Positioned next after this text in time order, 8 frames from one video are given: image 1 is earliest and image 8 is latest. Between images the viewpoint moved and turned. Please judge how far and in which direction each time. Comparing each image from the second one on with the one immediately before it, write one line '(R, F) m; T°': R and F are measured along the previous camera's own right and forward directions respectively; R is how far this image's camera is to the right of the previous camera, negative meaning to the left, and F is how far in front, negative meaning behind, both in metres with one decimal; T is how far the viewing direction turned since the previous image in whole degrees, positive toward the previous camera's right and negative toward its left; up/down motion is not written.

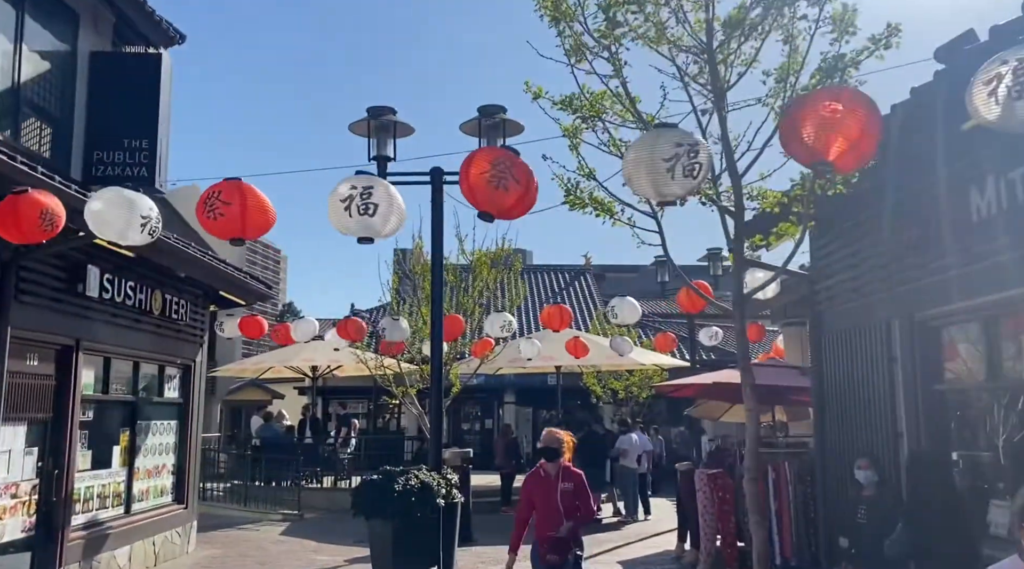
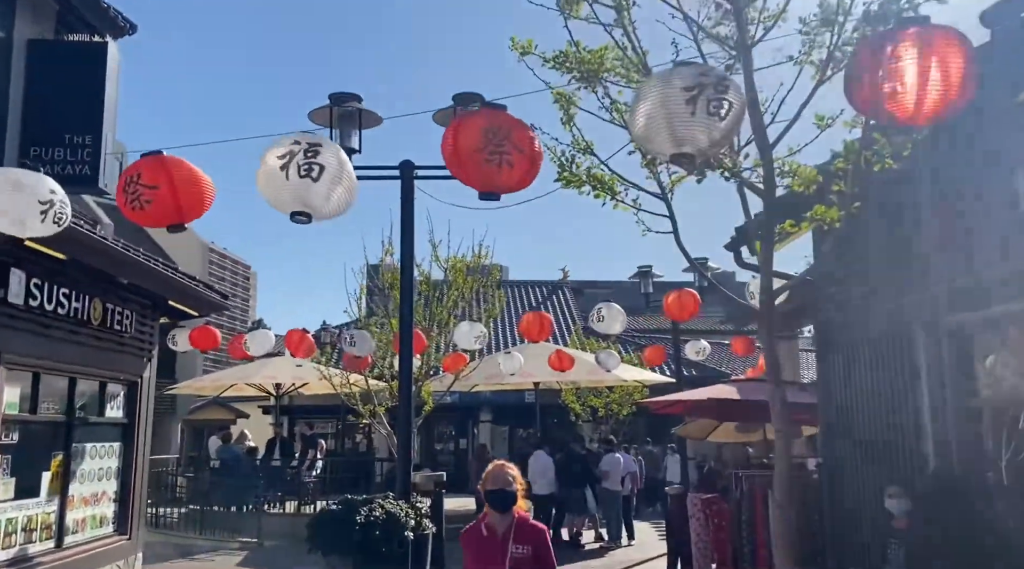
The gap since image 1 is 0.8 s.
(0.0, +0.8) m; +2°
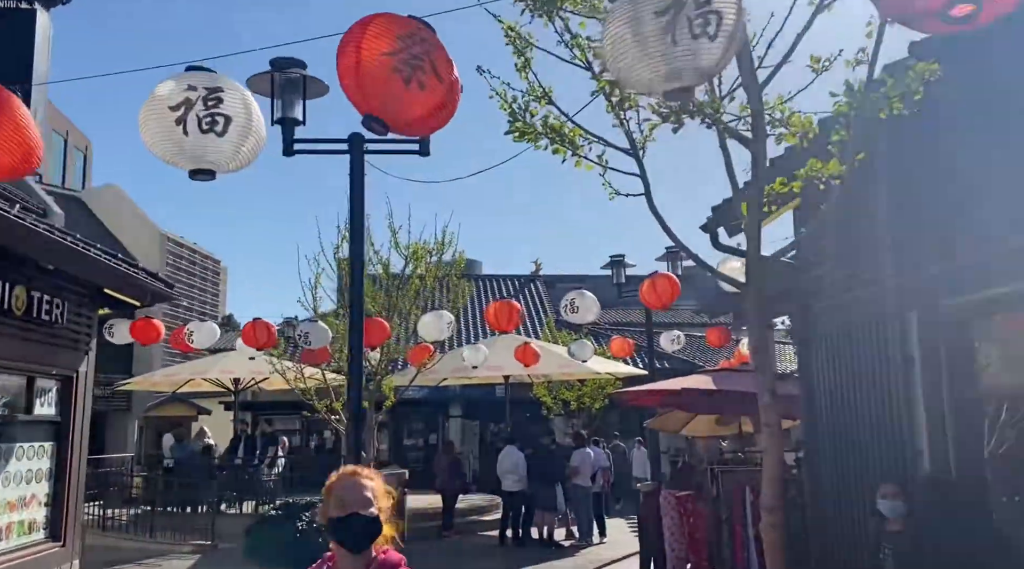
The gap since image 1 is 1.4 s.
(+0.1, +0.6) m; +2°
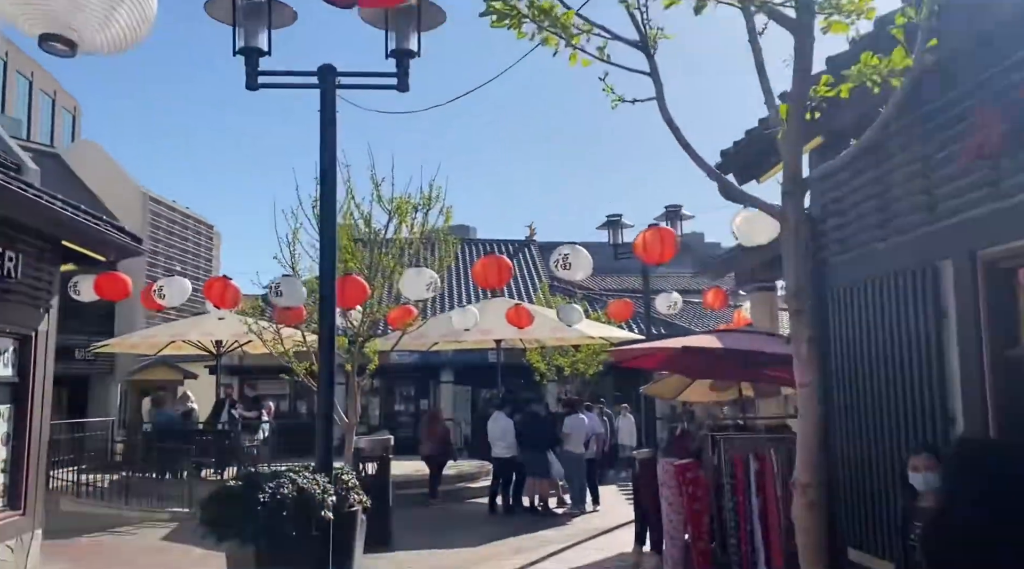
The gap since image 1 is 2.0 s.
(0.0, +0.6) m; 0°
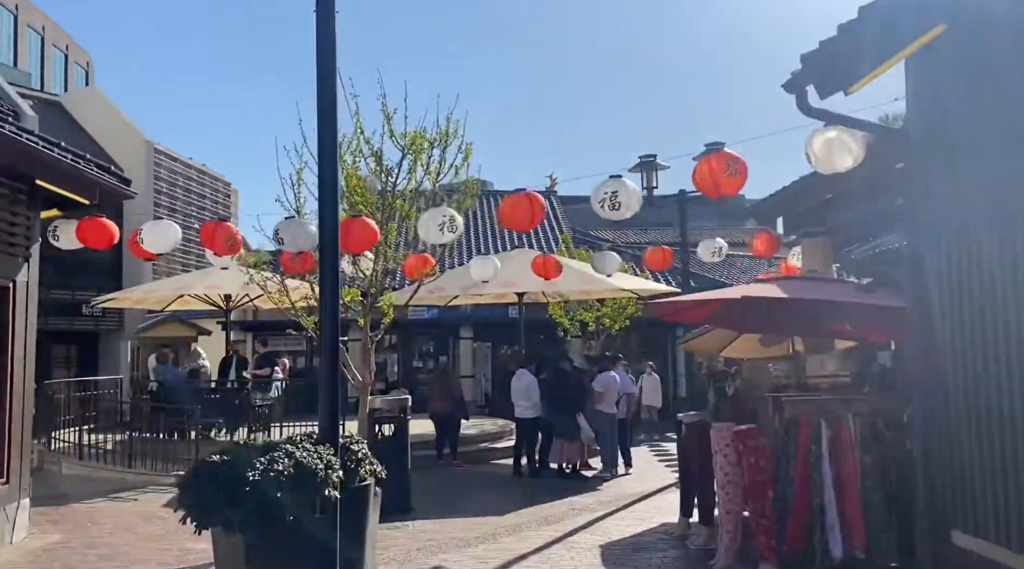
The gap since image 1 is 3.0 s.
(-0.1, +1.0) m; -1°
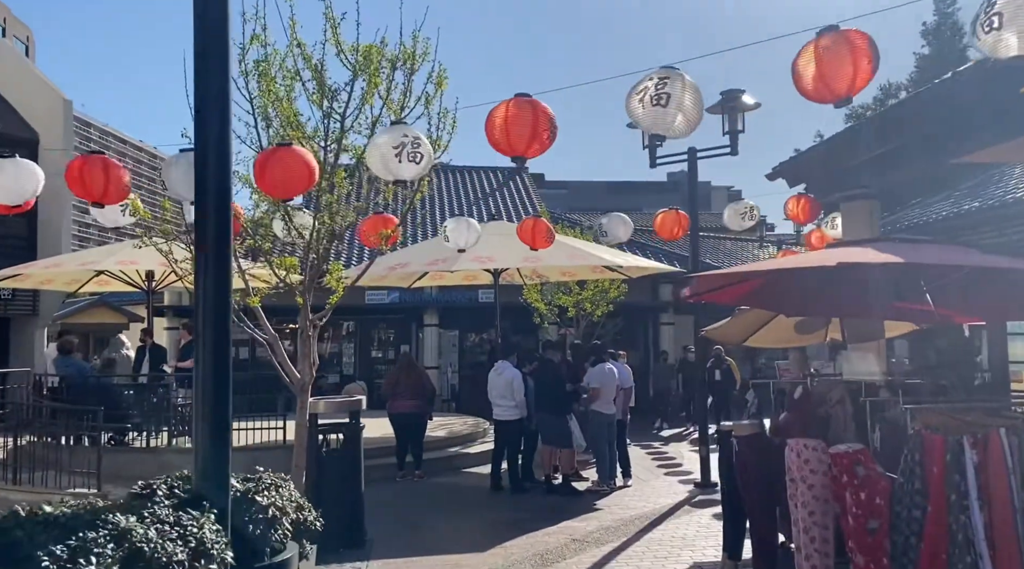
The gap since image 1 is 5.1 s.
(-0.2, +2.1) m; +3°
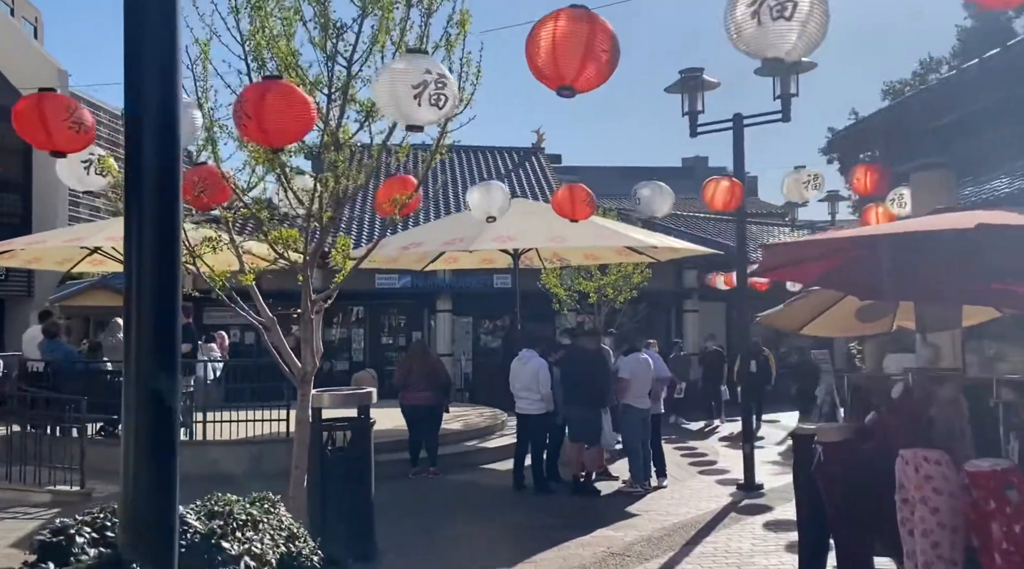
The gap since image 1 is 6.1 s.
(-0.2, +1.0) m; -1°
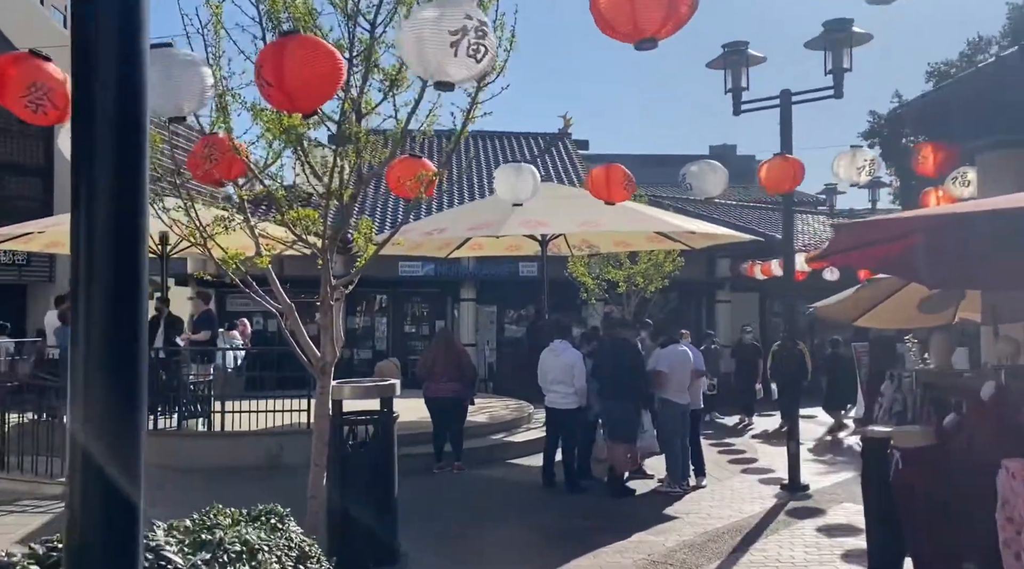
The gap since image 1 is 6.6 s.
(-0.1, +0.5) m; -1°
